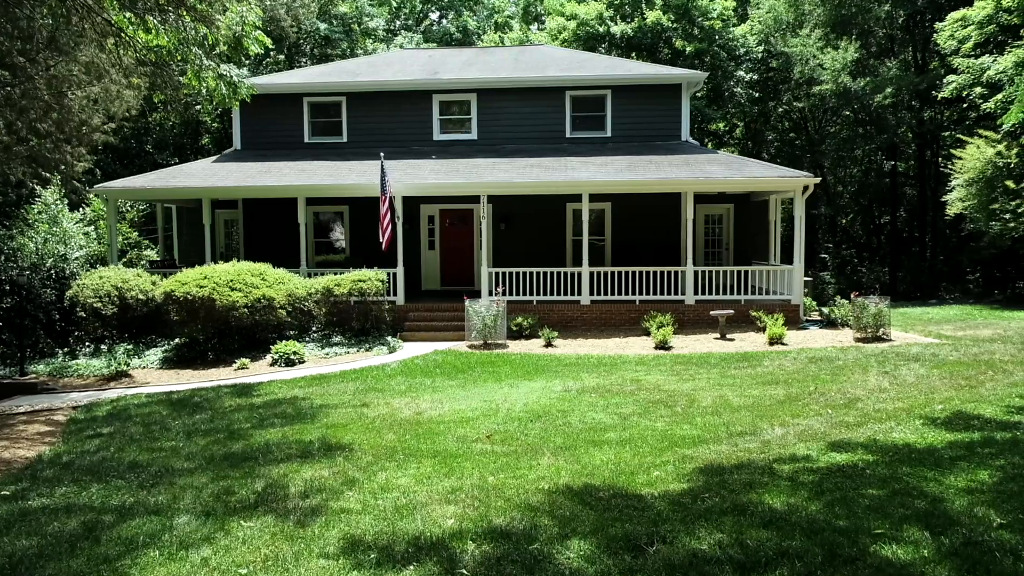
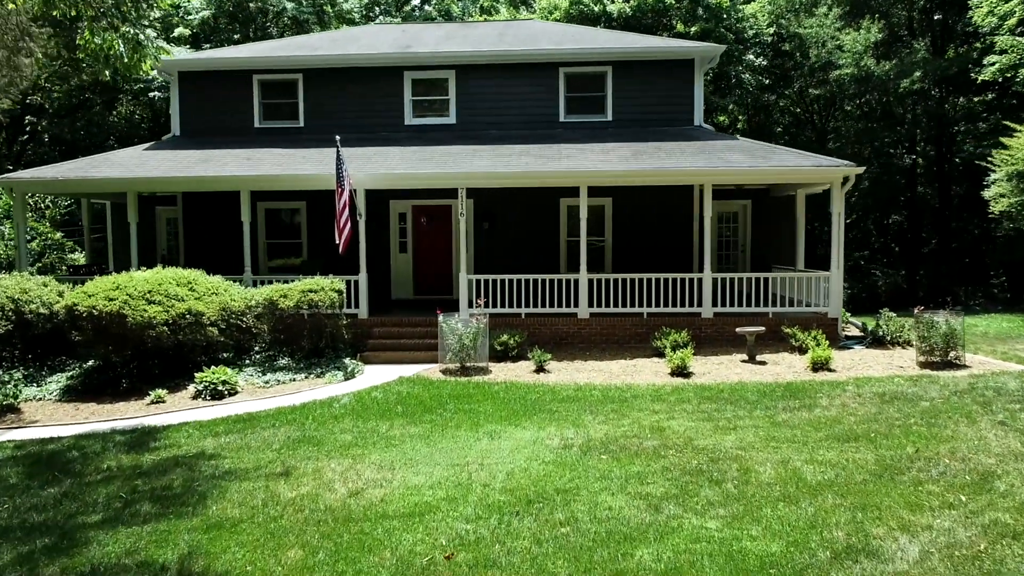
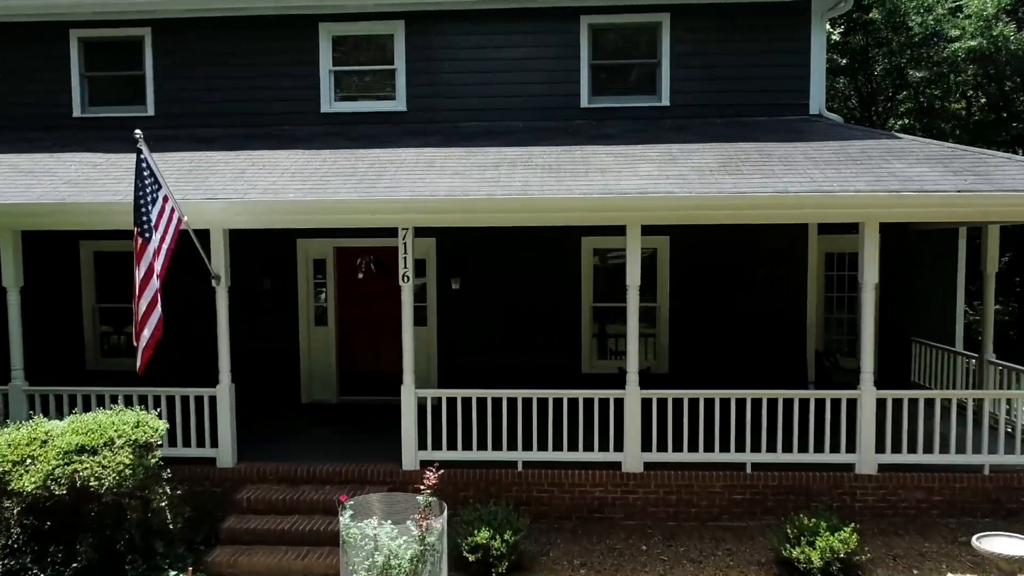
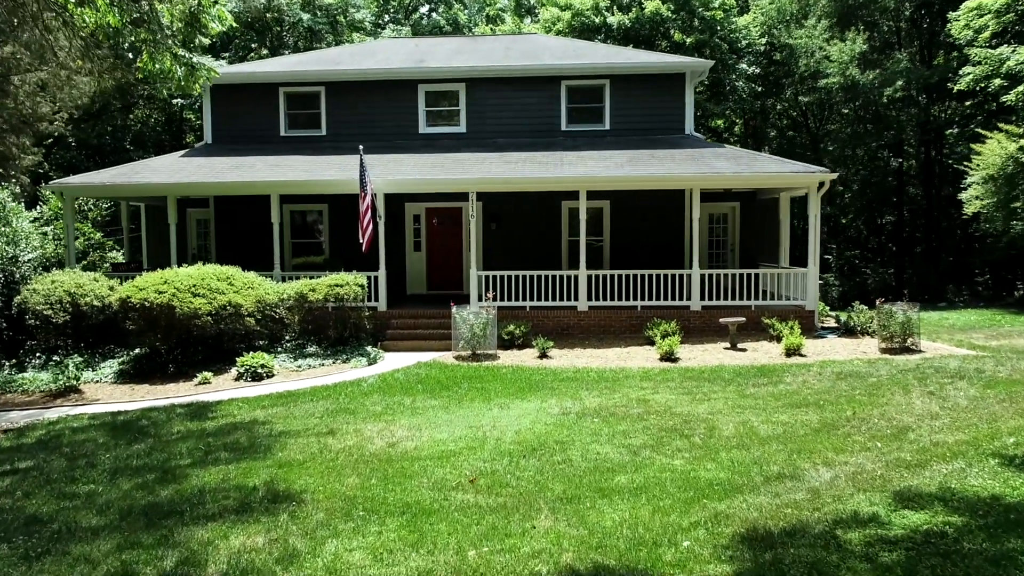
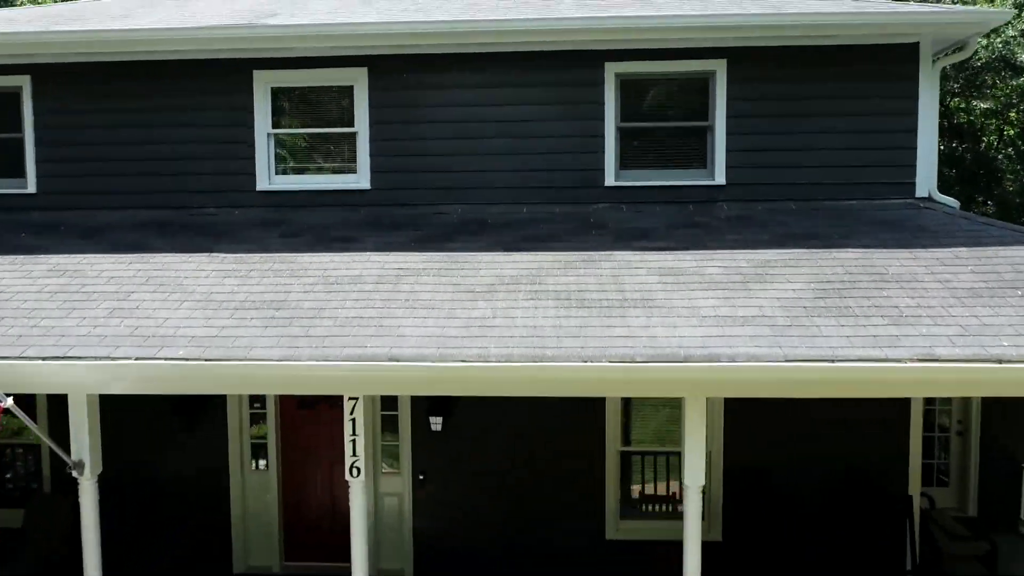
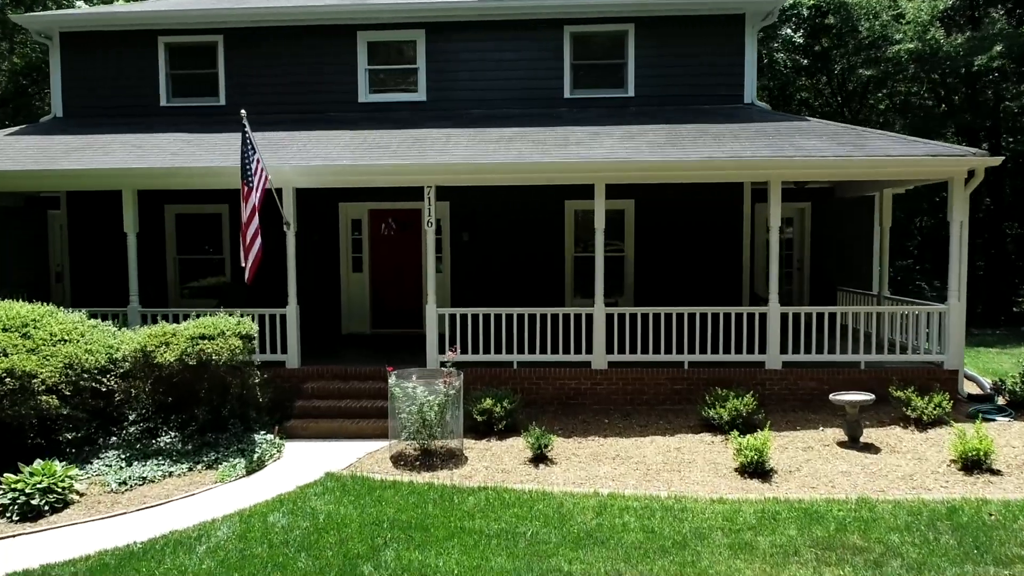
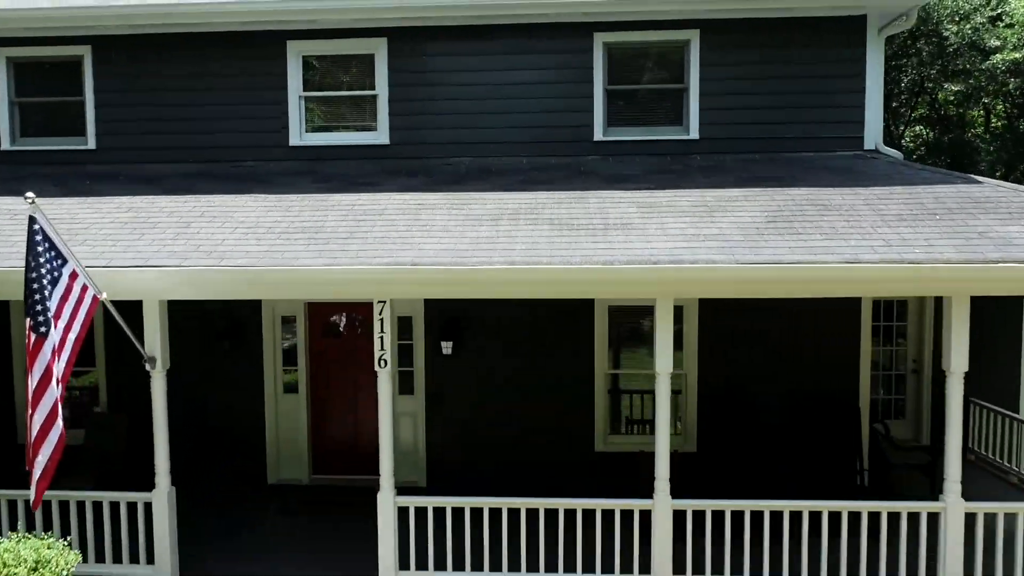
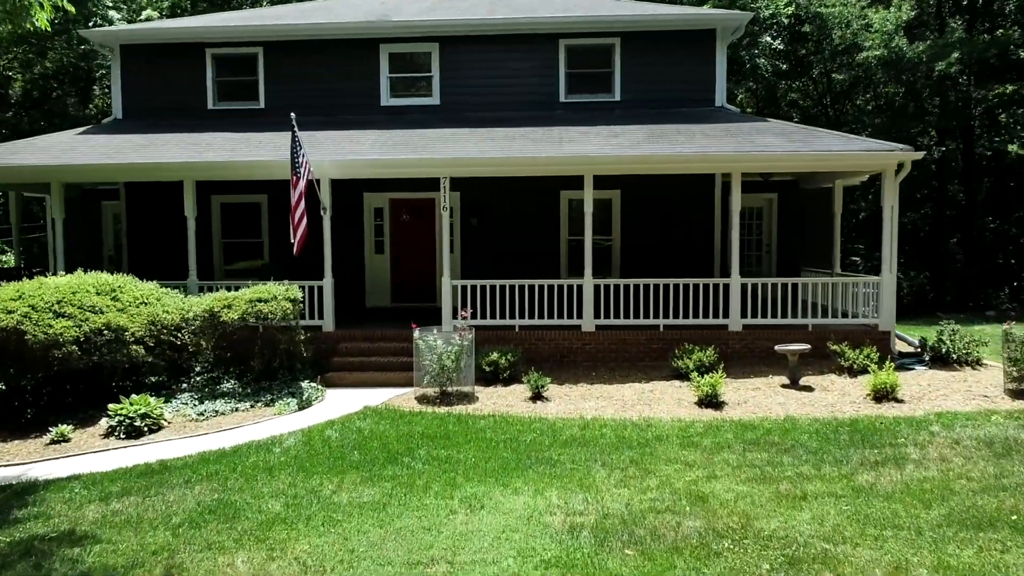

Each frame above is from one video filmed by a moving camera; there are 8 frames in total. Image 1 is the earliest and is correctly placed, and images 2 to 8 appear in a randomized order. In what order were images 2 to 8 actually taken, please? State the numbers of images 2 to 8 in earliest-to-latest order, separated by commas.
4, 2, 8, 6, 3, 7, 5
